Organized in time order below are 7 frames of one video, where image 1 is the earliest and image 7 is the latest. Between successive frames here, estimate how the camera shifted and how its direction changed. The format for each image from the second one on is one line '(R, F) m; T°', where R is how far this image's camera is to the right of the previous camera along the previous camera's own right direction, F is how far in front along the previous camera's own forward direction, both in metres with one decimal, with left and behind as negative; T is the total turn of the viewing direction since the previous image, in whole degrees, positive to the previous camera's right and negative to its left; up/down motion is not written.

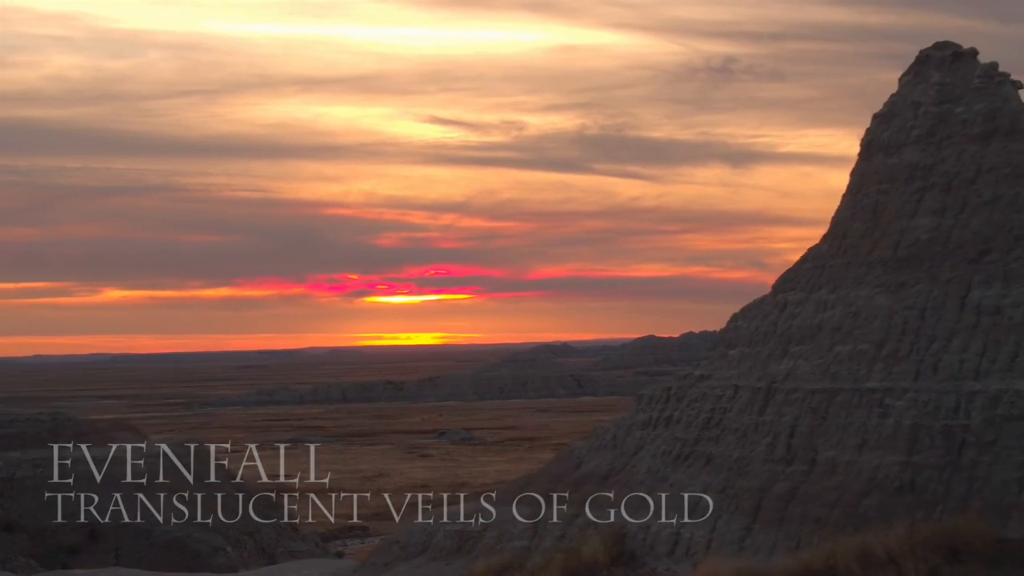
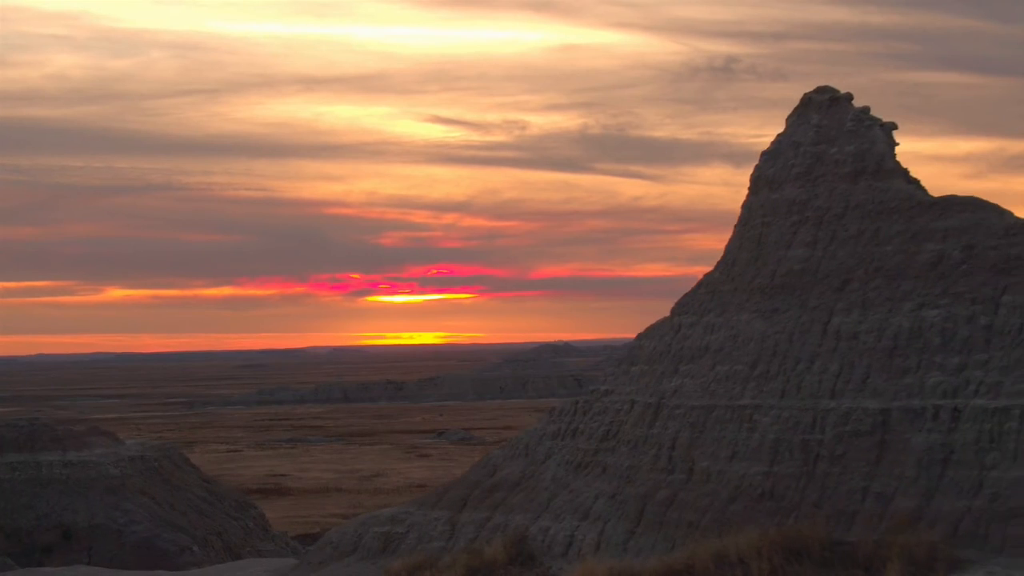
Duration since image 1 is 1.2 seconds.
(+1.2, -1.6) m; 0°
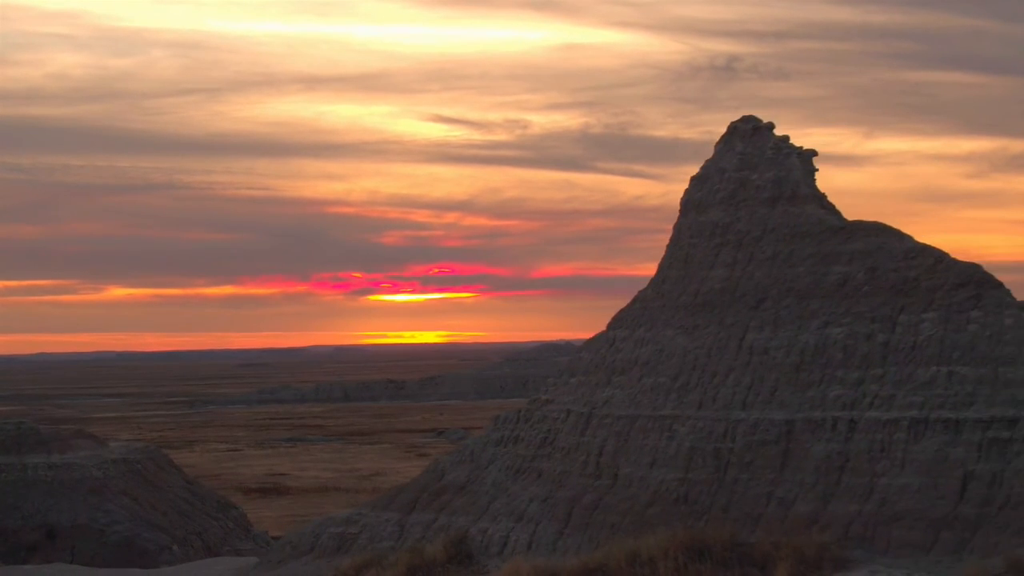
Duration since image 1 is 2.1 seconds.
(+0.9, -1.2) m; 0°
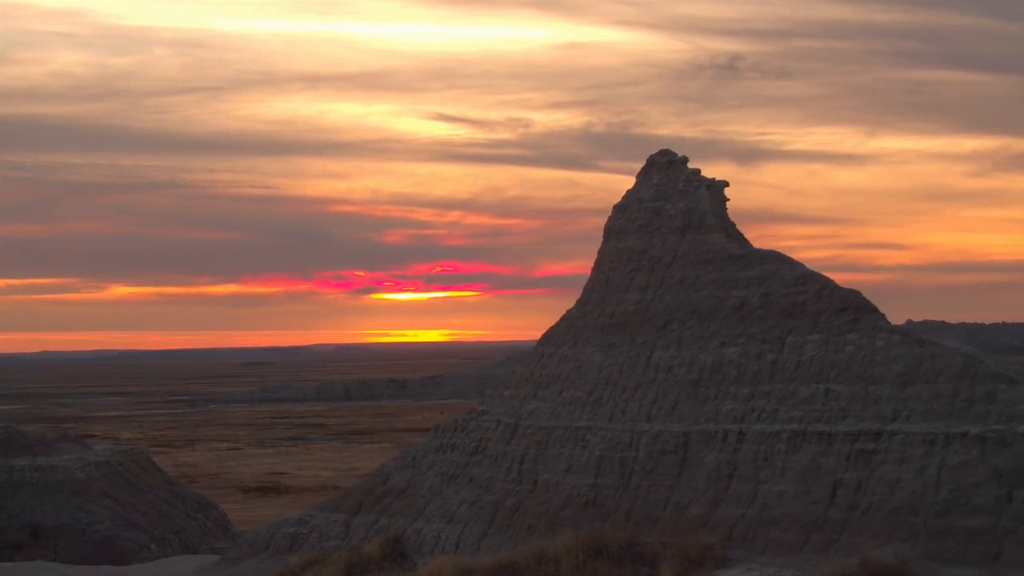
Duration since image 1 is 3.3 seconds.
(+1.1, -1.7) m; 0°
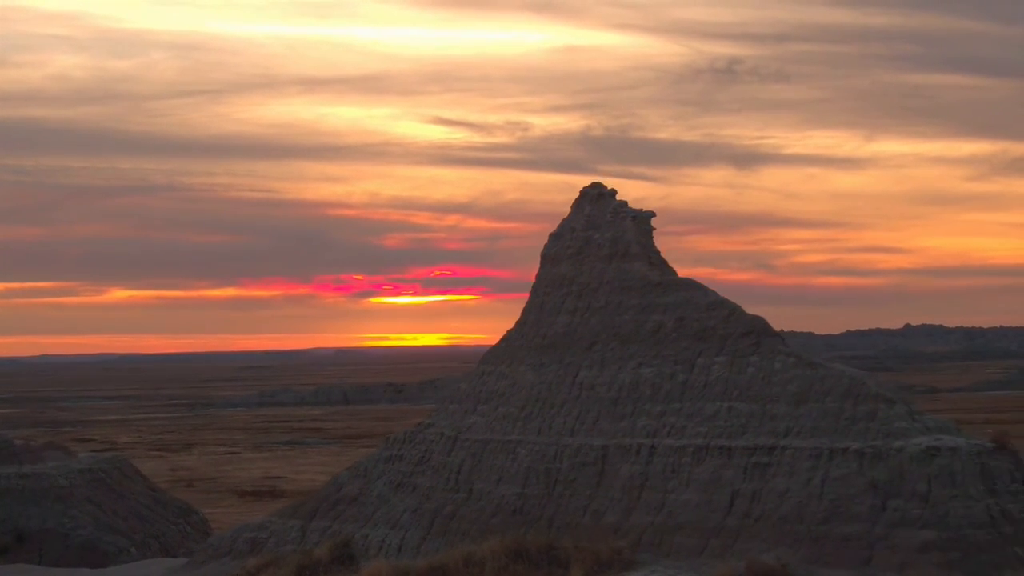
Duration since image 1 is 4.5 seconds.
(+1.0, -1.7) m; 0°
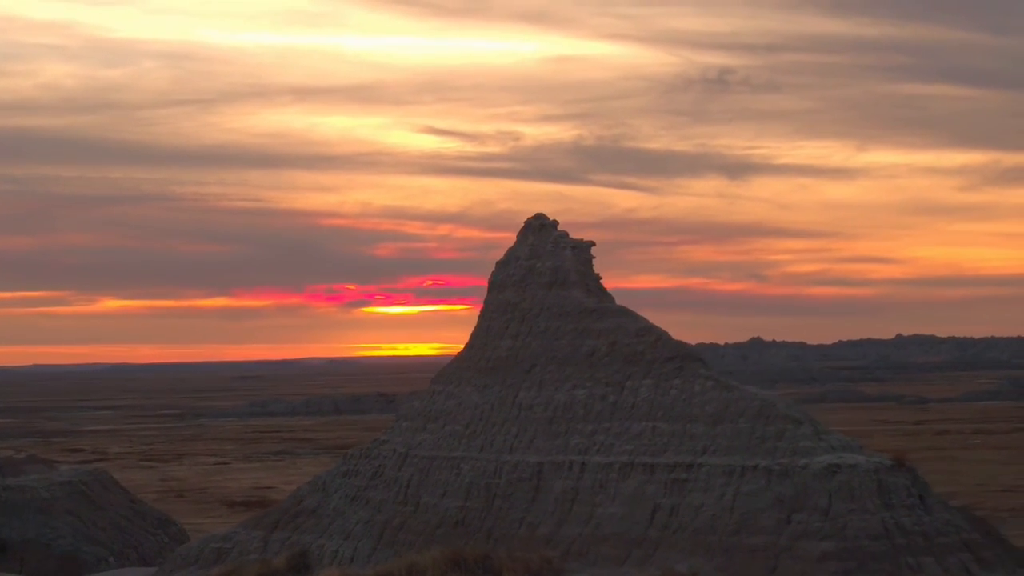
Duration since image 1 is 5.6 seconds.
(+0.8, -1.5) m; 0°
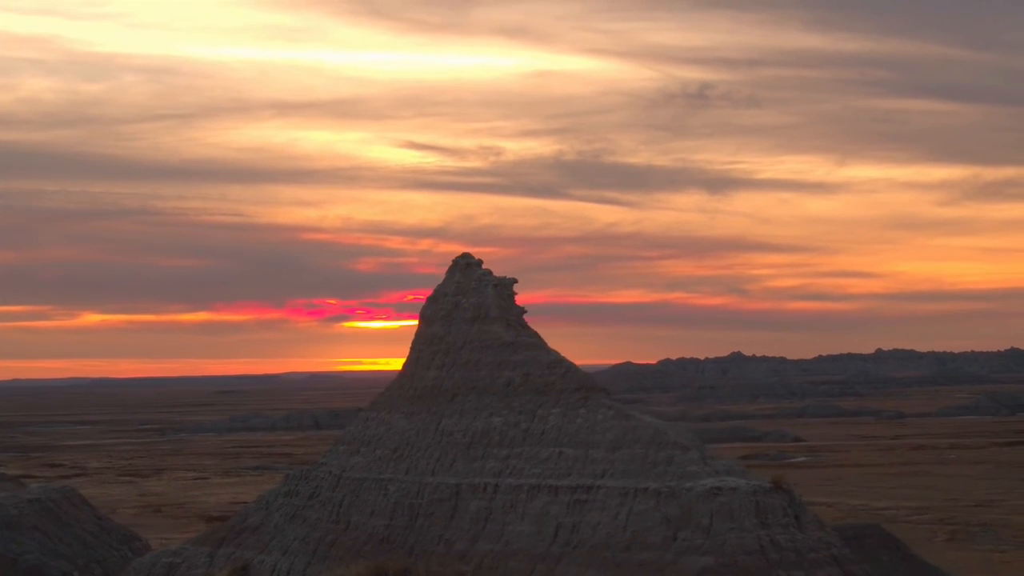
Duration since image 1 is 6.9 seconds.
(+1.1, -2.0) m; +1°
